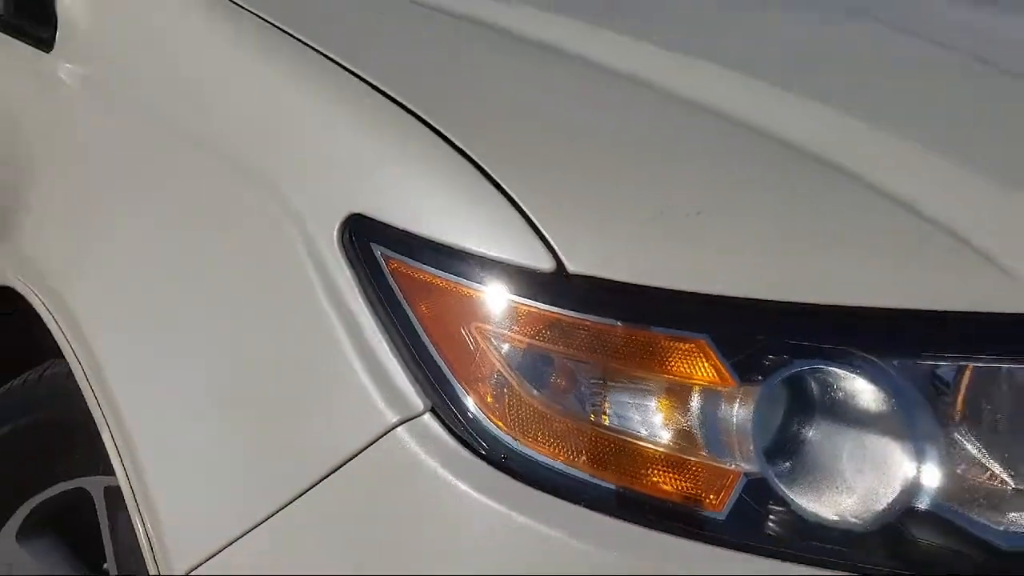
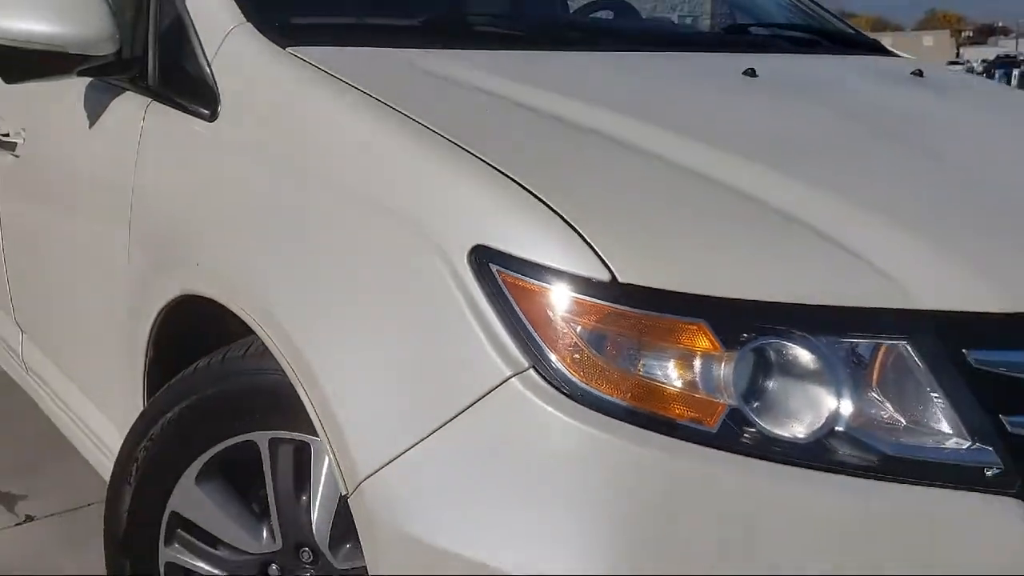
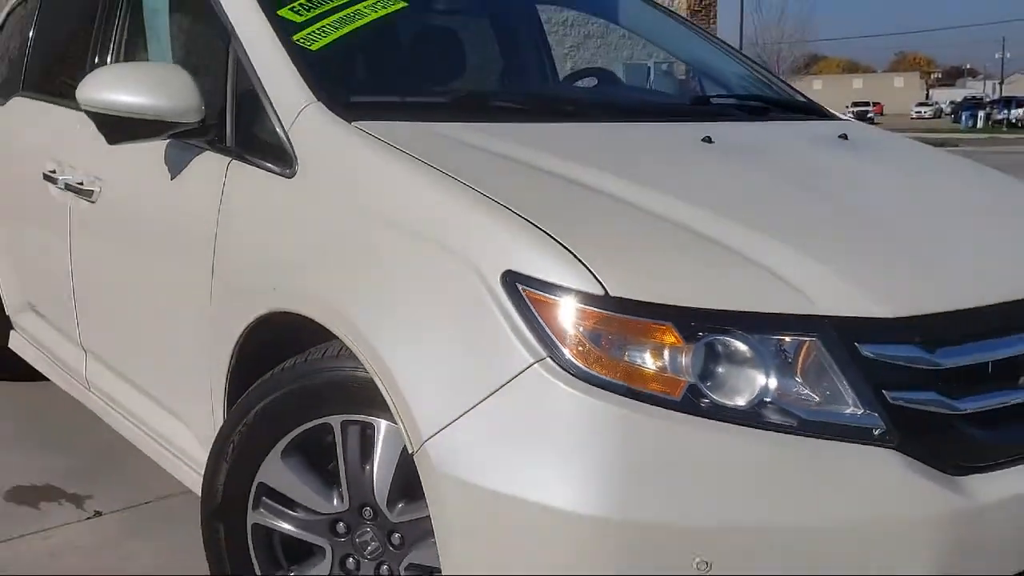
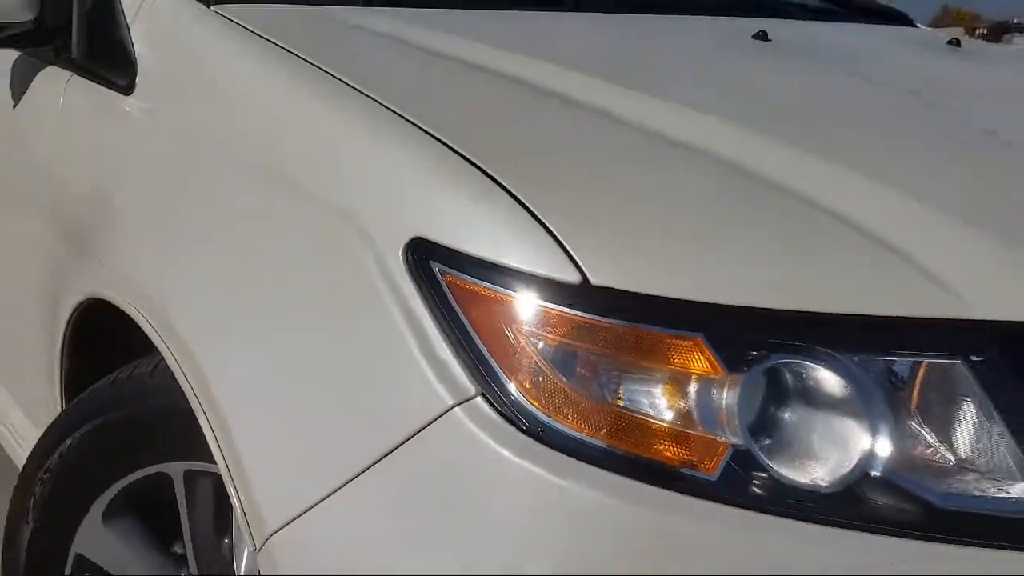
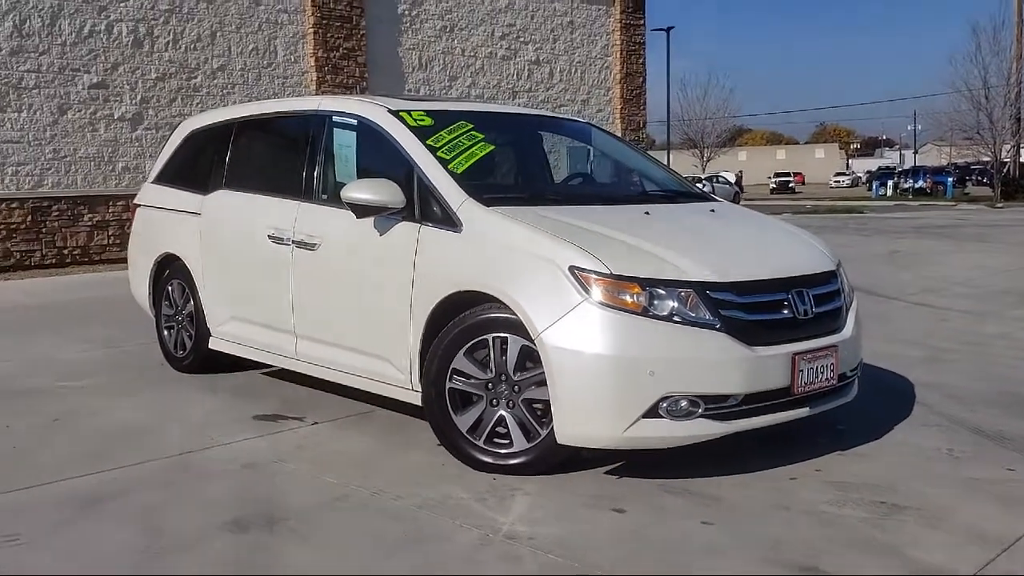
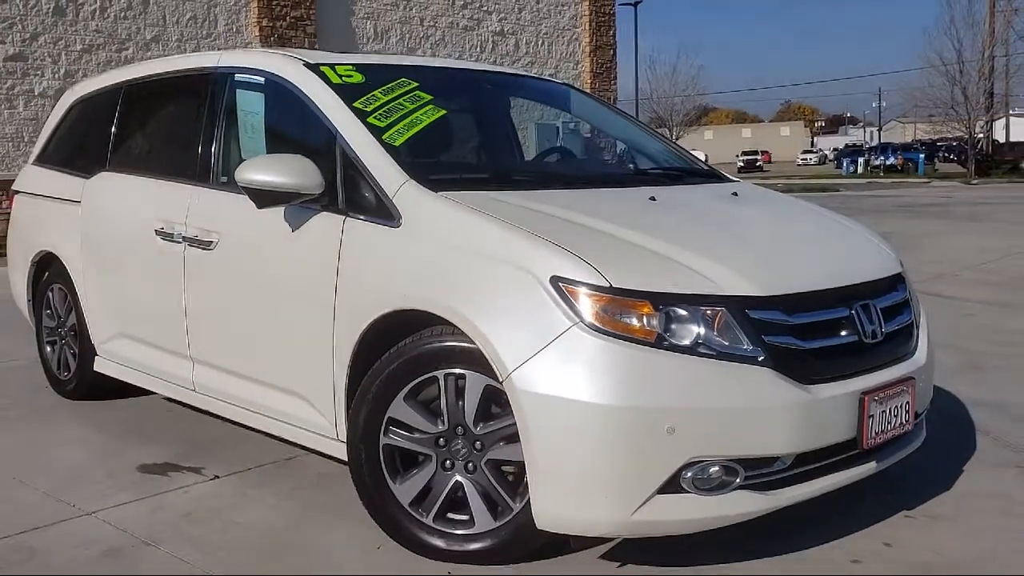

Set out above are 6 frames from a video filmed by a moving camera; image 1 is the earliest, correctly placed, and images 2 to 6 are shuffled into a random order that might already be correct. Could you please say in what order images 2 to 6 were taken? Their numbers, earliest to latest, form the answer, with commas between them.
4, 2, 3, 6, 5
